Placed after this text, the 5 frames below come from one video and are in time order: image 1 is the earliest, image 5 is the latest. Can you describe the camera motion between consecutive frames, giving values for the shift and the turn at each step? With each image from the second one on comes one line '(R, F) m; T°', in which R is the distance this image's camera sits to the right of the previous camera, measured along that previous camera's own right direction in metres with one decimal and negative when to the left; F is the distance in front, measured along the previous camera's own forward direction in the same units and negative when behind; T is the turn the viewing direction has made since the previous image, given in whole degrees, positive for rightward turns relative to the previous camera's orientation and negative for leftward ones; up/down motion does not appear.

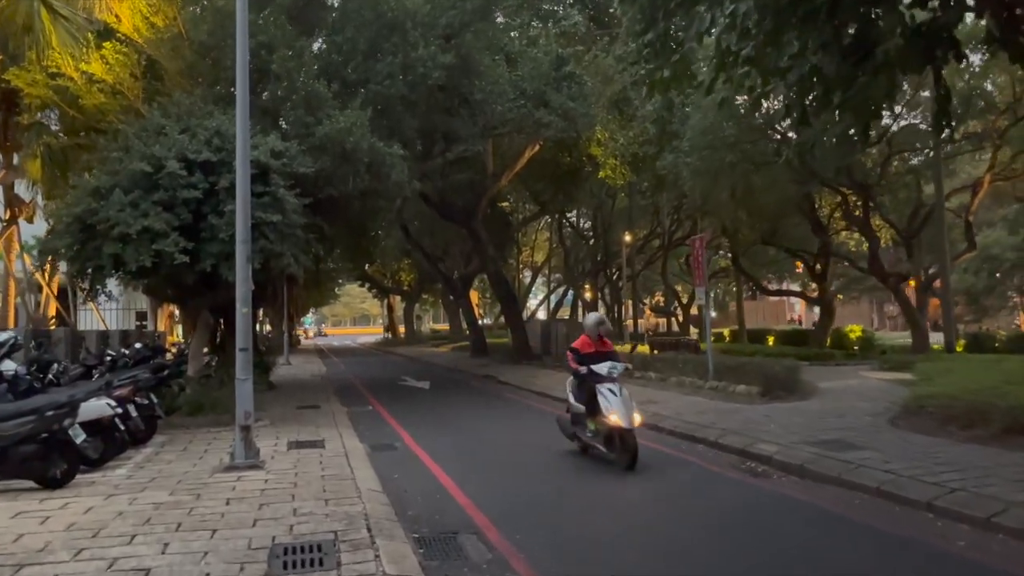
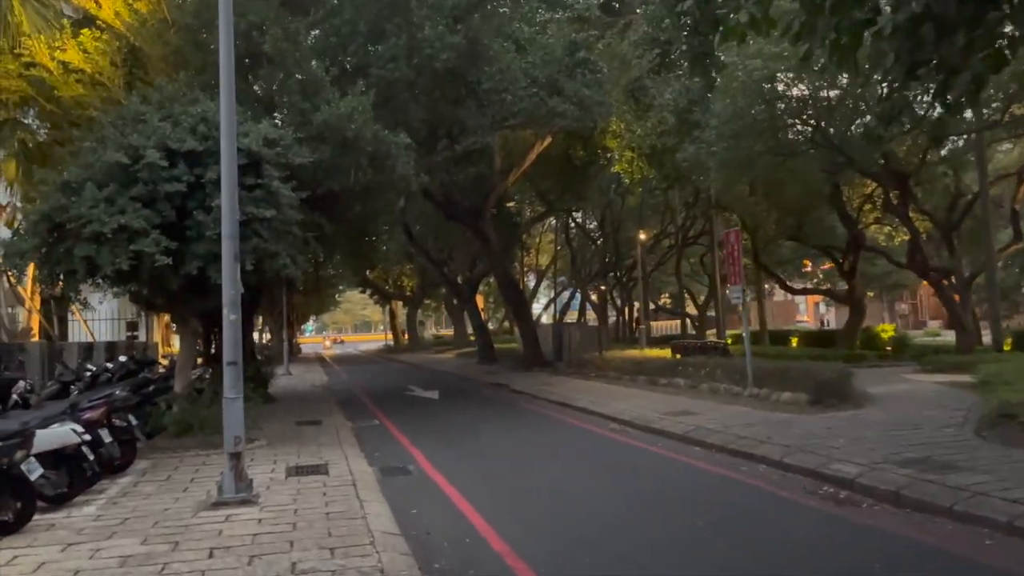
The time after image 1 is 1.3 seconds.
(-0.4, +1.6) m; 0°
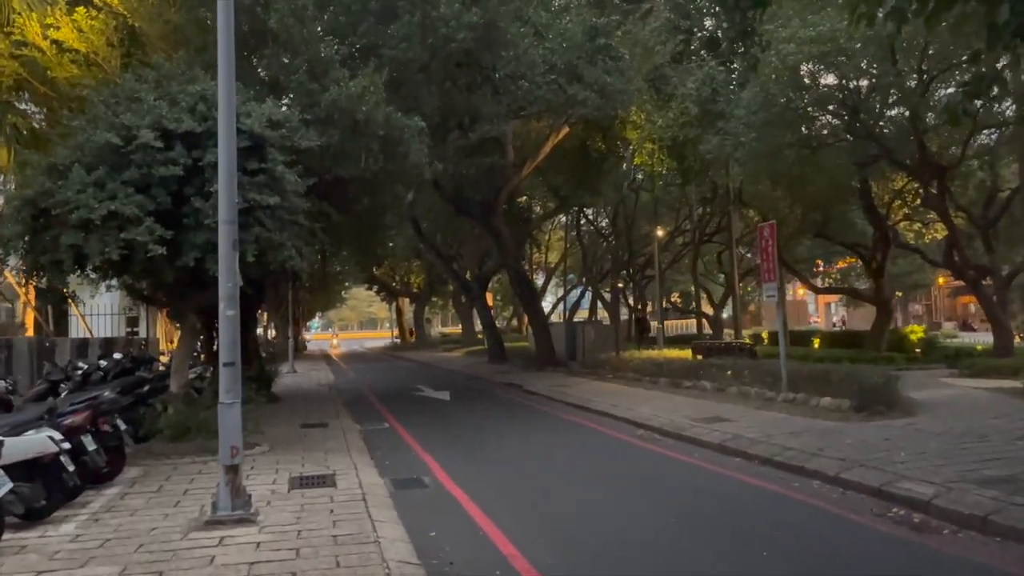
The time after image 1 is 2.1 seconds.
(-0.3, +1.1) m; 0°
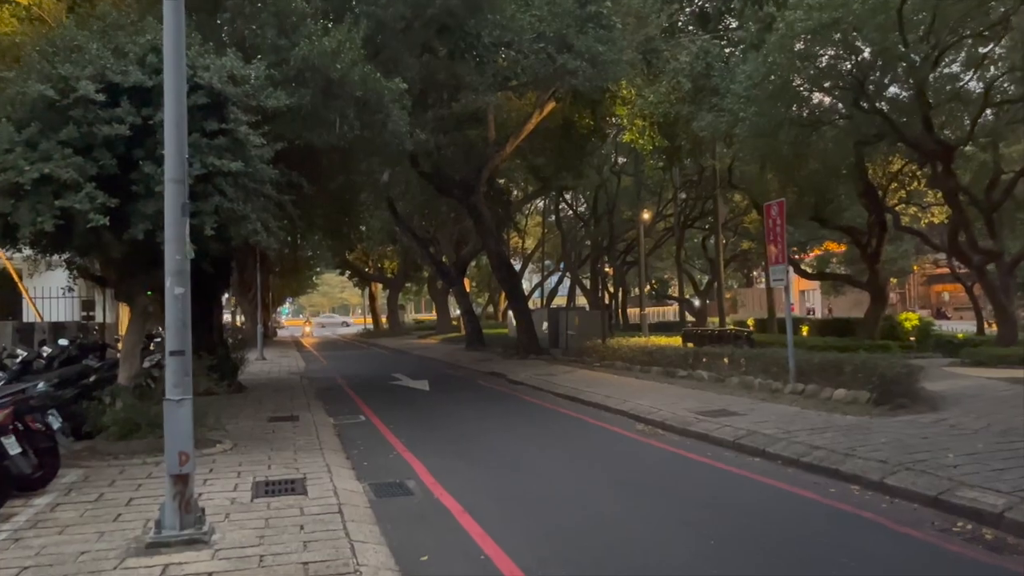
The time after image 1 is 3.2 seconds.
(-0.3, +1.3) m; +2°
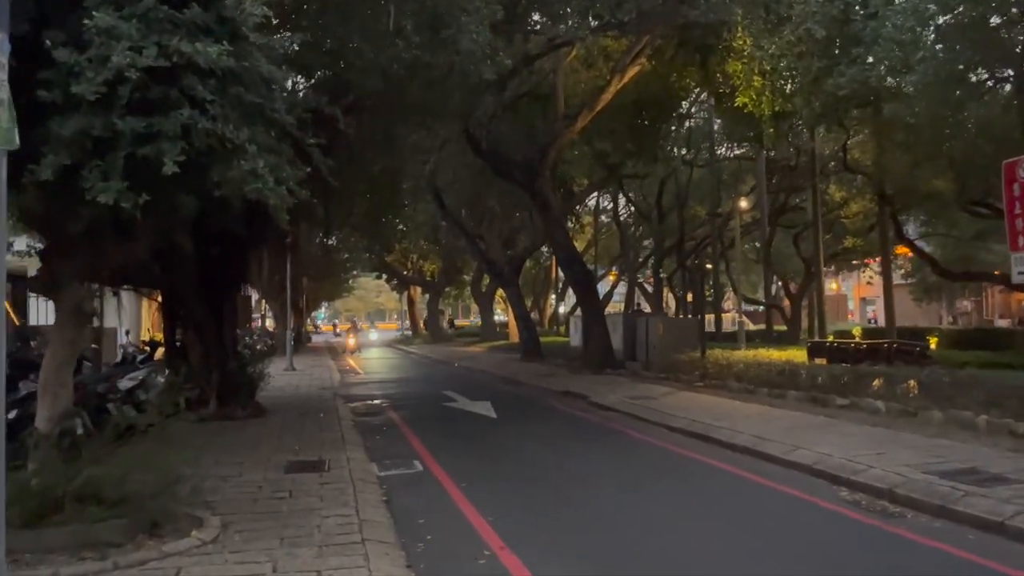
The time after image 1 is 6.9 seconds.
(-1.2, +4.7) m; -2°
